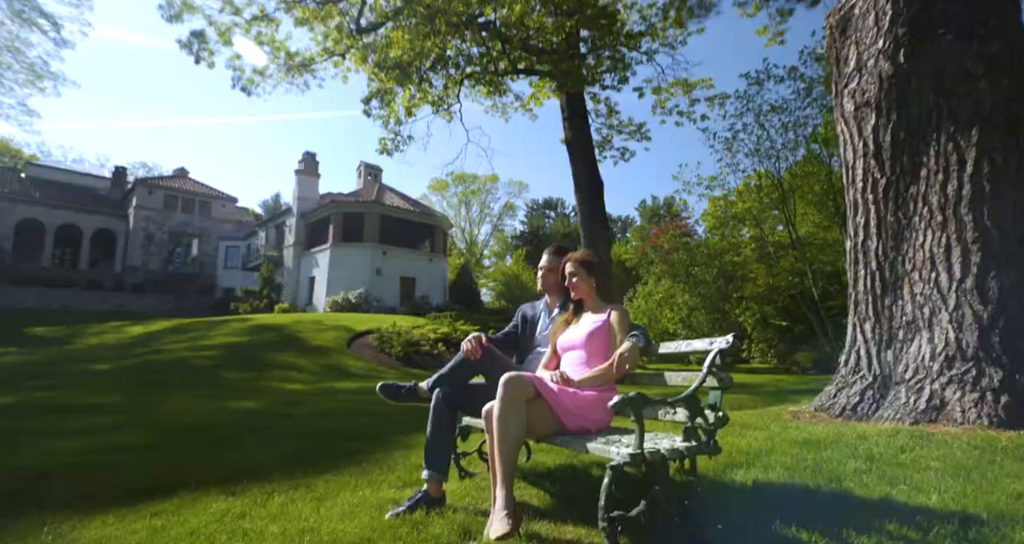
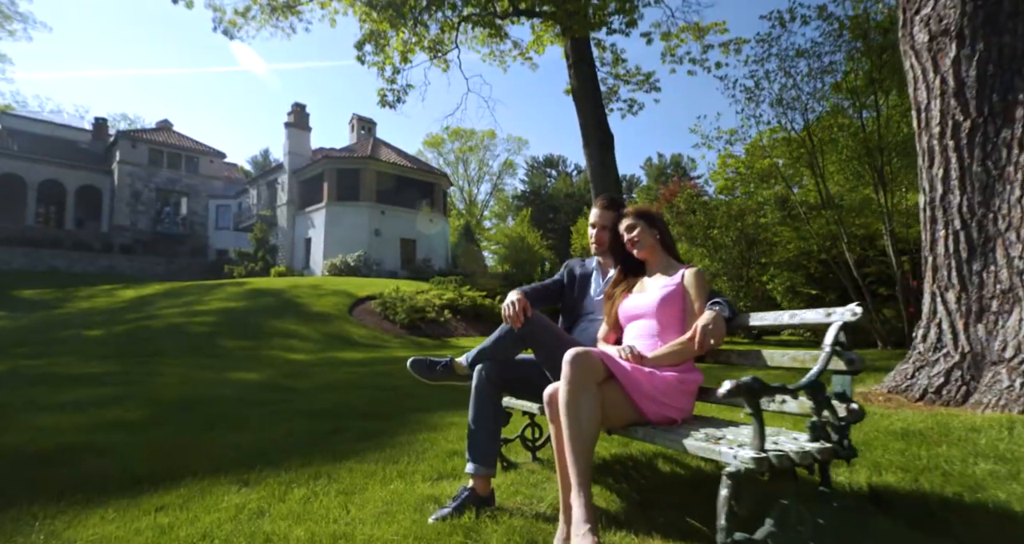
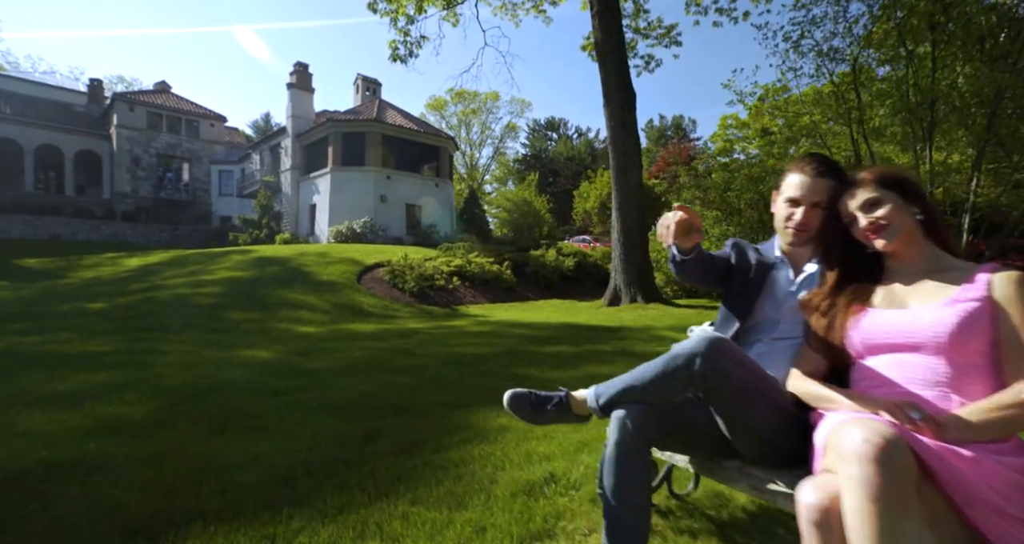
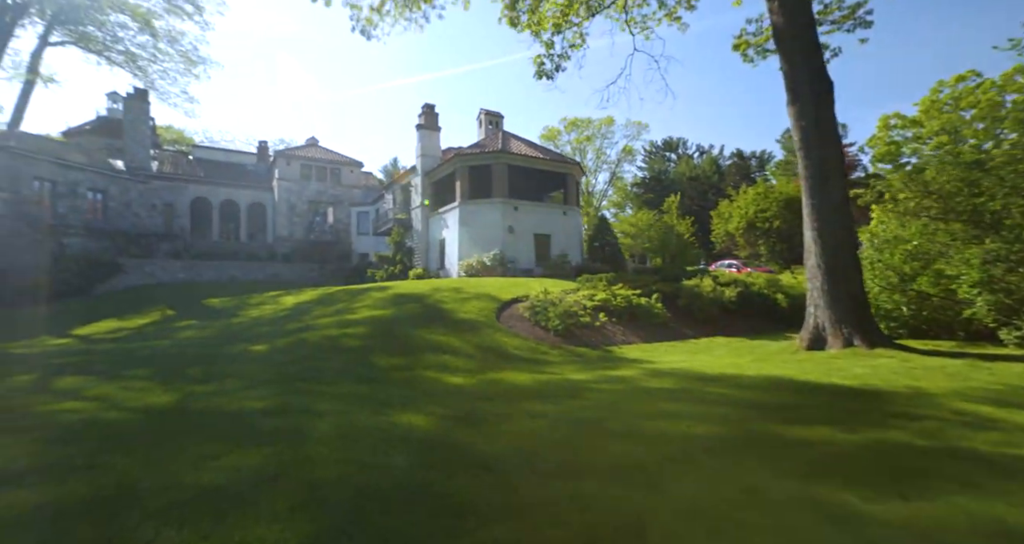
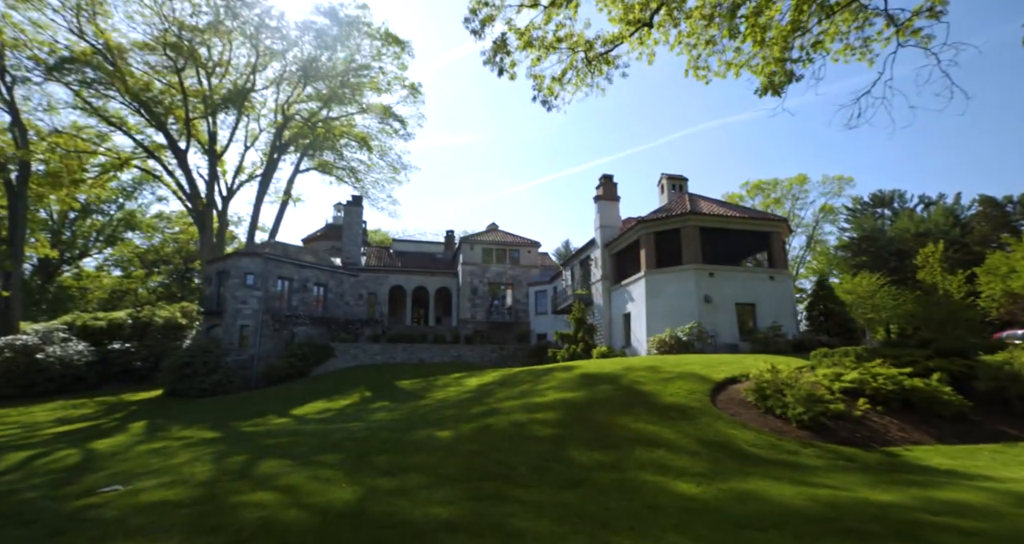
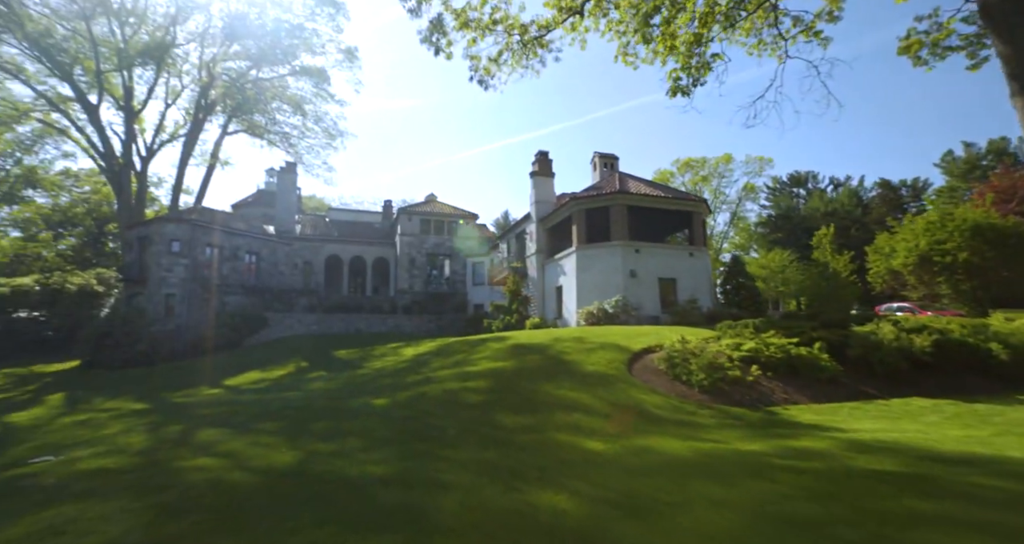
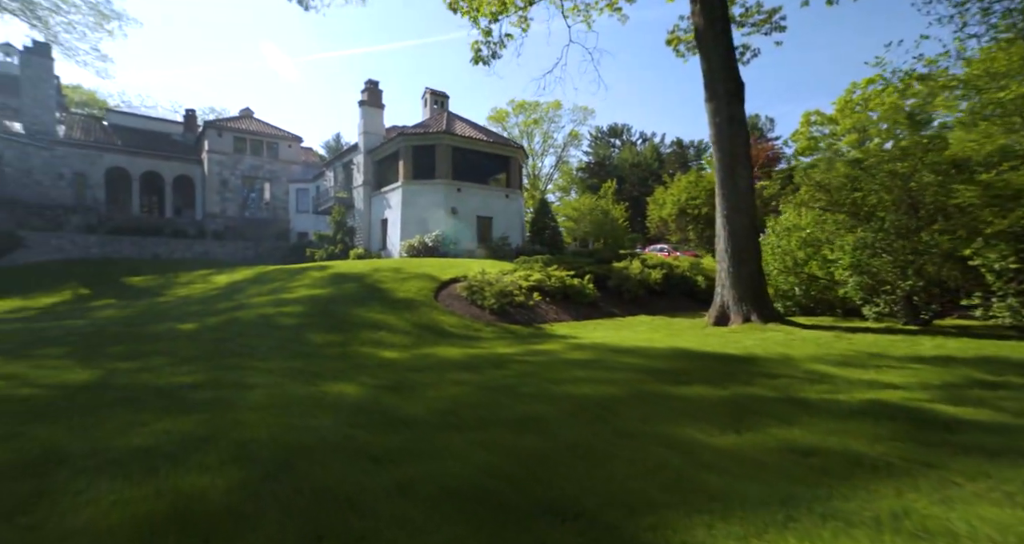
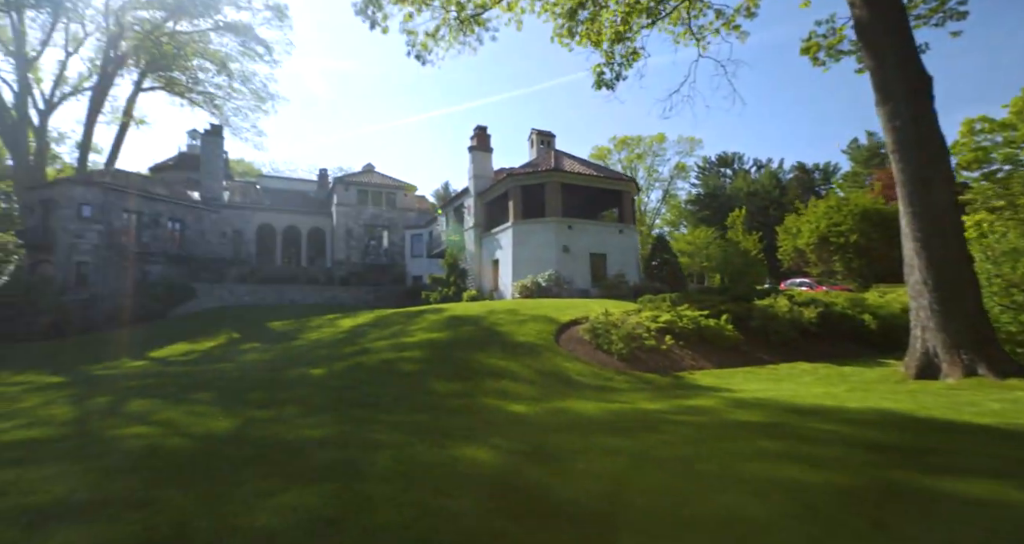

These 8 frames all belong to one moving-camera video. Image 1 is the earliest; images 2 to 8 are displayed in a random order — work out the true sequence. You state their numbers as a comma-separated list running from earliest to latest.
2, 3, 7, 4, 8, 6, 5
